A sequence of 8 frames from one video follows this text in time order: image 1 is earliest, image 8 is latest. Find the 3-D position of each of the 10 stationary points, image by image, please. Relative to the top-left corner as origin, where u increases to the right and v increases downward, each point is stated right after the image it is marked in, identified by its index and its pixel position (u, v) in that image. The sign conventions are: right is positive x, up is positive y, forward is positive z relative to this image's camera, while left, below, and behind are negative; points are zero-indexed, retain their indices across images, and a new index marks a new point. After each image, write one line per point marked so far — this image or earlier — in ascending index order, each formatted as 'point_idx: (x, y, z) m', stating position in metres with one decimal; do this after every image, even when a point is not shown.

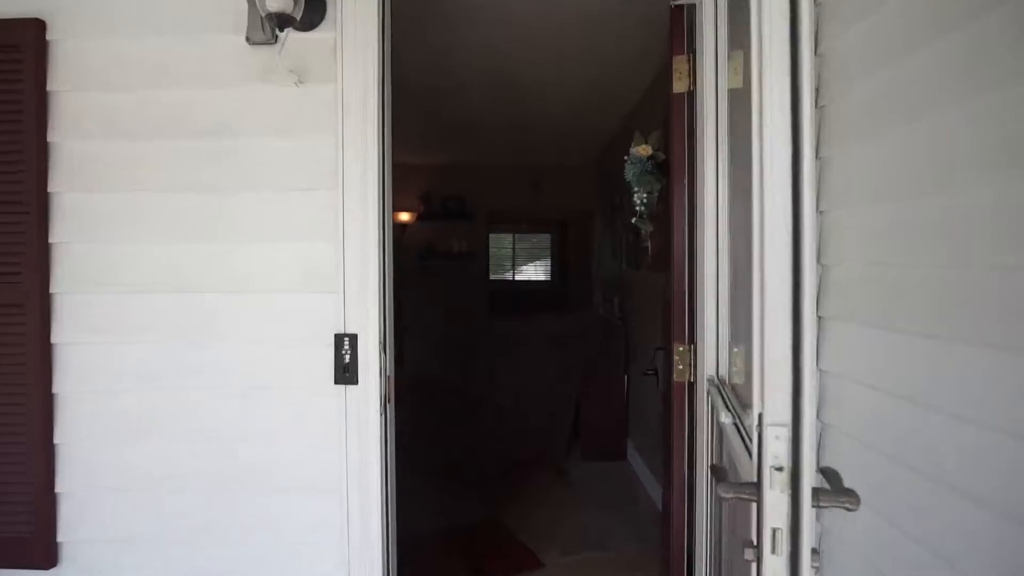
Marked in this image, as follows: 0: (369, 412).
0: (-0.4, -0.3, +1.5) m
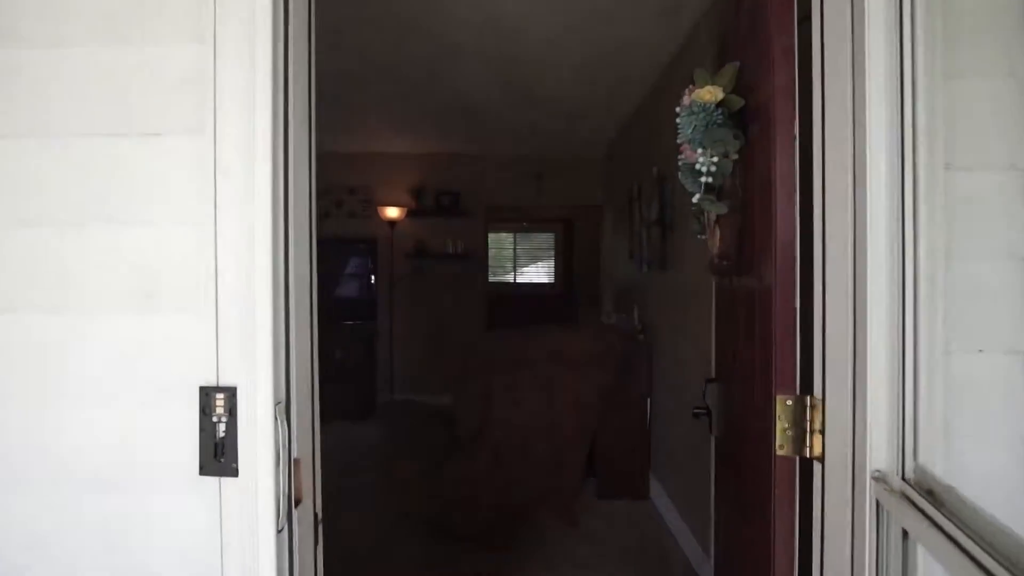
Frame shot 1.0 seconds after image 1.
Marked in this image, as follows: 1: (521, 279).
0: (-0.4, -0.3, +0.8) m
1: (+0.1, +0.1, +5.2) m
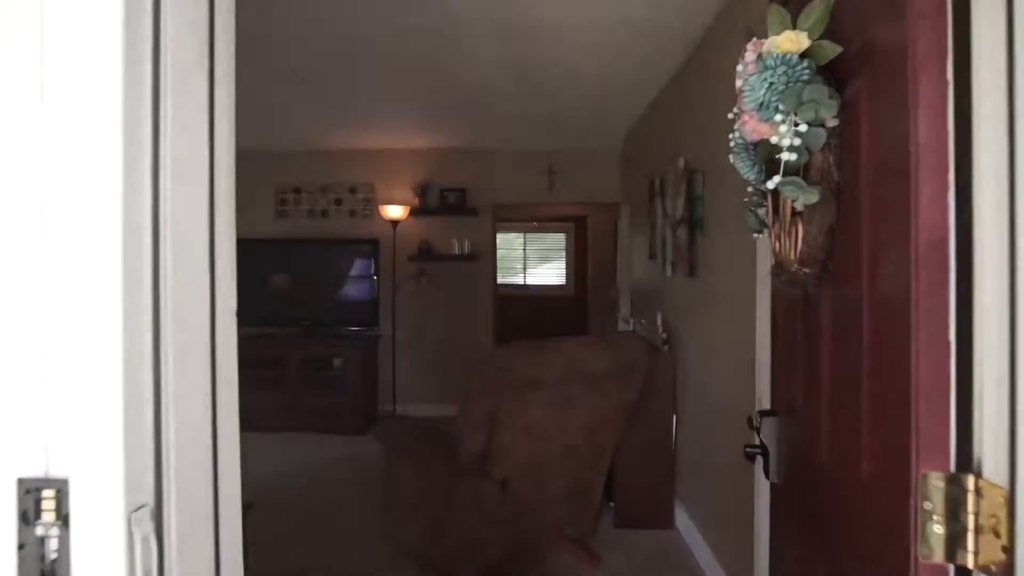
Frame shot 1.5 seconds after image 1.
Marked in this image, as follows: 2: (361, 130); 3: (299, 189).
0: (-0.4, -0.4, +0.5) m
1: (+0.2, 0.0, +4.9) m
2: (-1.2, +1.2, +4.5) m
3: (-1.9, +0.9, +5.1) m
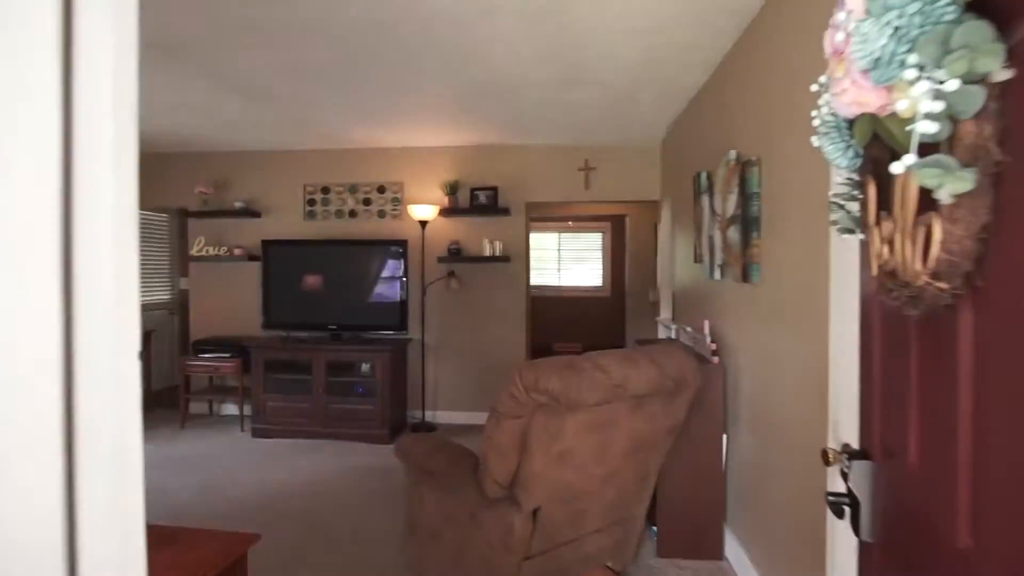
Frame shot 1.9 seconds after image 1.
0: (-0.4, -0.4, +0.3) m
1: (+0.4, 0.0, +4.7) m
2: (-1.0, +1.2, +4.3) m
3: (-1.6, +0.9, +5.0) m
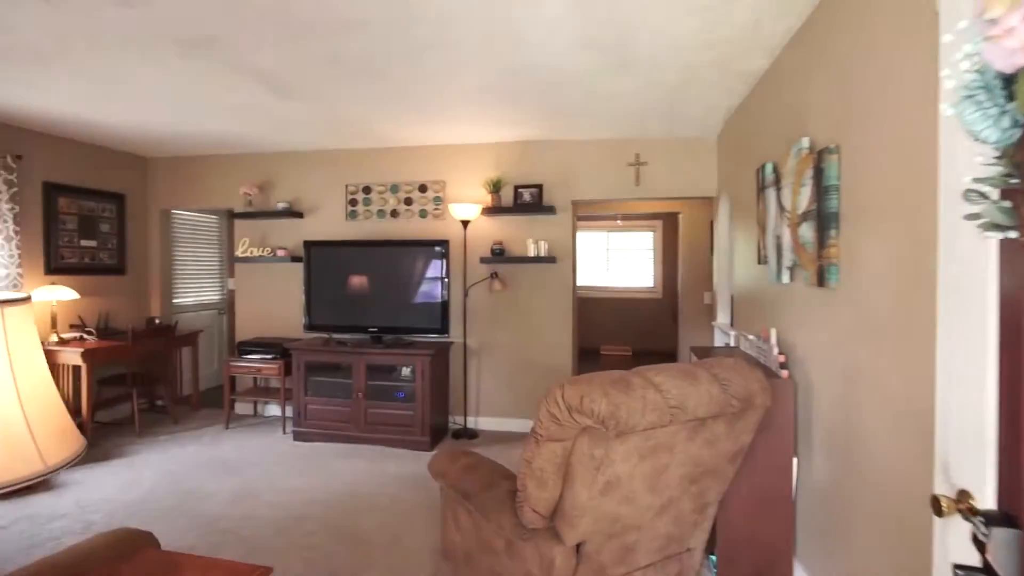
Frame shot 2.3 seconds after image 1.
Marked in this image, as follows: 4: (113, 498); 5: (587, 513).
0: (-0.4, -0.4, +0.1) m
1: (+0.8, 0.0, +4.4) m
2: (-0.6, +1.2, +4.2) m
3: (-1.2, +0.9, +4.9) m
4: (-2.3, -1.2, +3.3) m
5: (+0.2, -0.7, +1.7) m
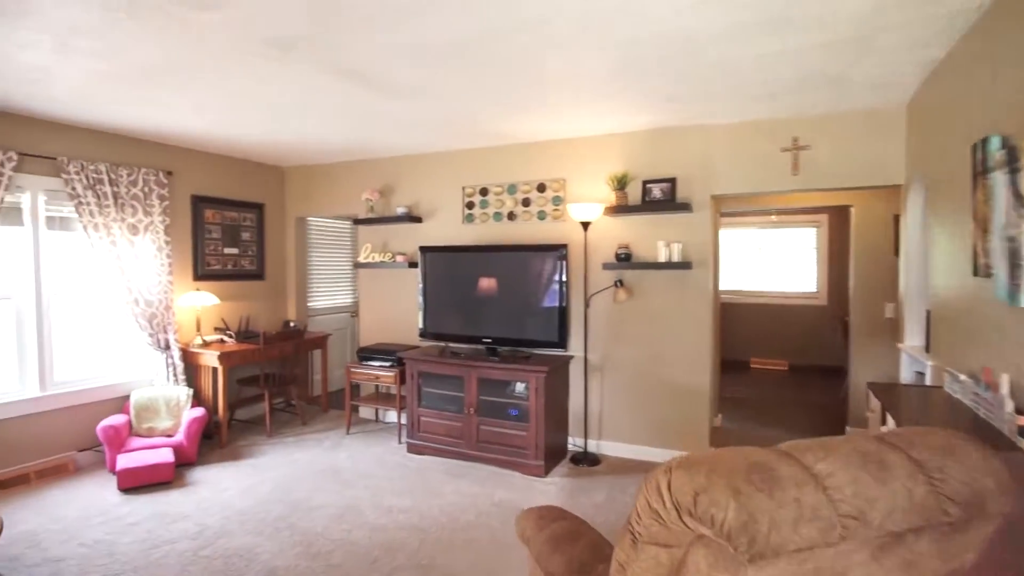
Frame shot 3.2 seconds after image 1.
0: (-0.5, -0.5, -0.2) m
1: (+1.6, -0.1, +3.7) m
2: (+0.2, +1.1, +3.8) m
3: (-0.2, +0.8, +4.6) m
4: (-1.7, -1.3, +3.4) m
5: (+0.4, -0.7, +1.1) m
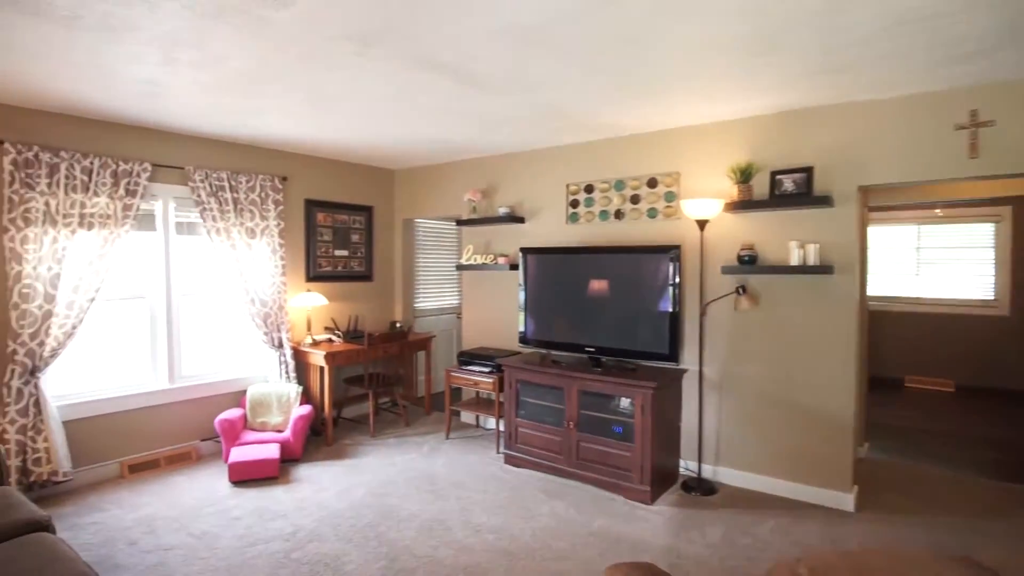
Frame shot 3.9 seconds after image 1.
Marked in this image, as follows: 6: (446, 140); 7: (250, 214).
0: (-0.7, -0.5, -0.3) m
1: (+2.2, -0.1, +3.0) m
2: (+0.9, +1.1, +3.4) m
3: (+0.6, +0.8, +4.3) m
4: (-1.1, -1.3, +3.4) m
5: (+0.5, -0.8, +0.8) m
6: (-0.5, +1.1, +4.3) m
7: (-1.9, +0.5, +4.2) m
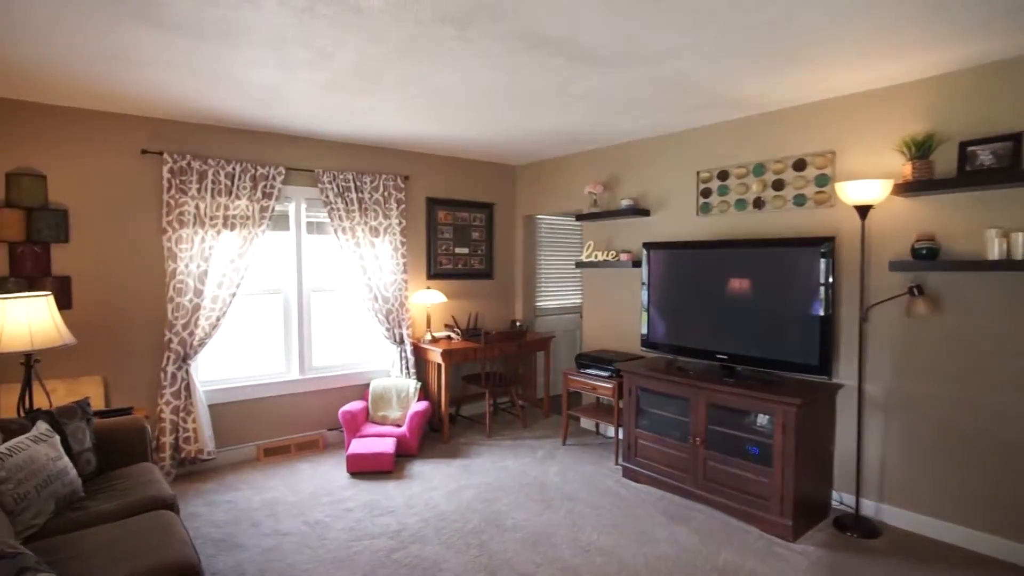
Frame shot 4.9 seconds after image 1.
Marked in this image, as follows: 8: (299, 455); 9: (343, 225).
0: (-1.0, -0.5, -0.4) m
1: (+2.7, -0.1, +2.1) m
2: (+1.5, +1.1, +2.9) m
3: (+1.4, +0.8, +3.8) m
4: (-0.5, -1.3, +3.3) m
5: (+0.4, -0.8, +0.4) m
6: (+0.4, +1.1, +4.1) m
7: (-1.1, +0.6, +4.3) m
8: (-1.5, -1.2, +3.9) m
9: (-1.2, +0.5, +4.2) m
